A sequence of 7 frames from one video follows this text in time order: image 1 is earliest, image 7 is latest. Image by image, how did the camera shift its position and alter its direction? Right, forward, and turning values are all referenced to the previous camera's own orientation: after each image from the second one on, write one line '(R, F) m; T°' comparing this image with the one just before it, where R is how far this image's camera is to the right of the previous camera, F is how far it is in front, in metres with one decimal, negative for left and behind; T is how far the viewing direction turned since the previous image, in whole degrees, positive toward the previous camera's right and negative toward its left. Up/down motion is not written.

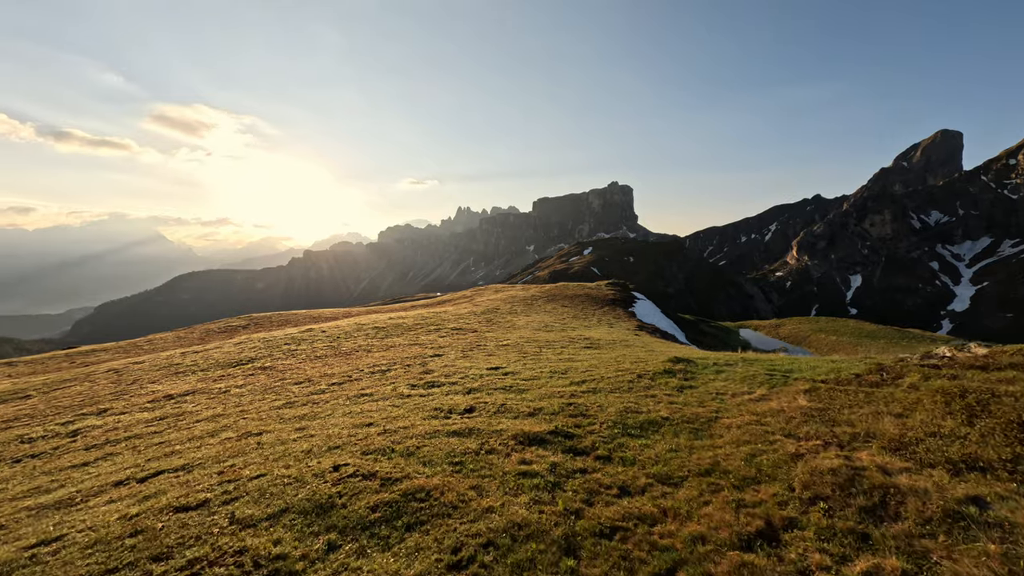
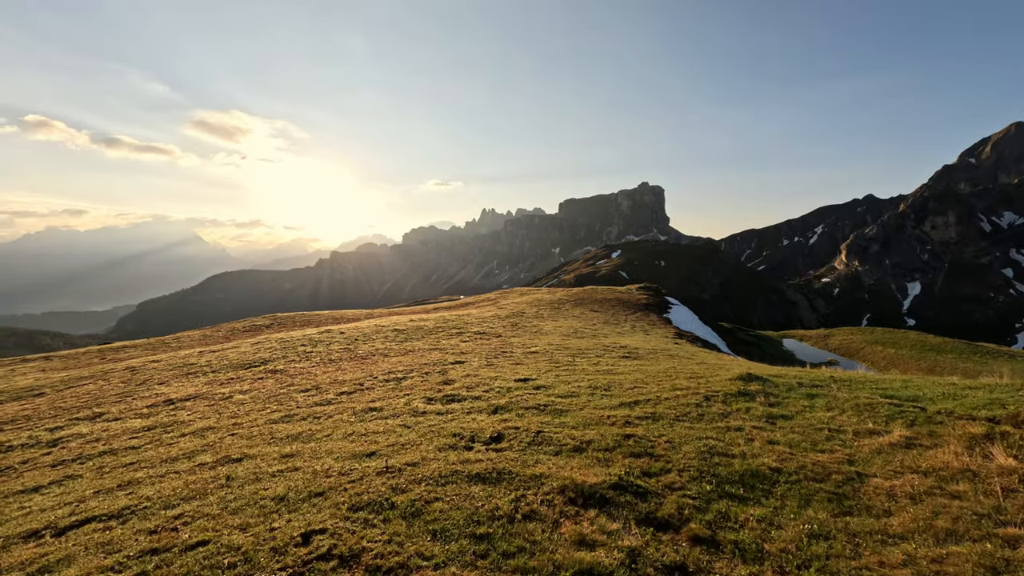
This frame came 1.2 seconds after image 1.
(-0.8, +4.5) m; -4°
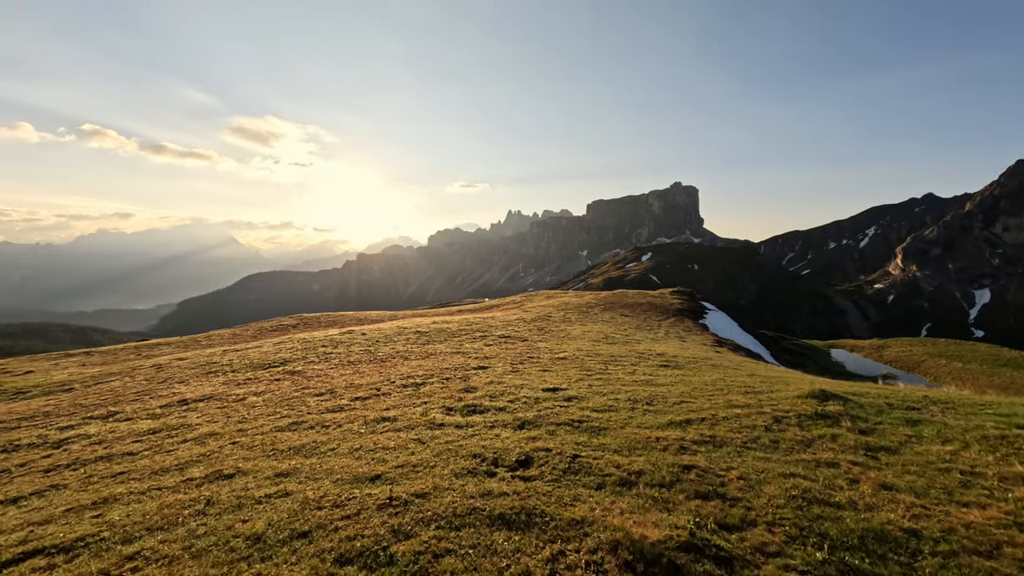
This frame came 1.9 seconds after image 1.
(-0.3, +2.7) m; -4°
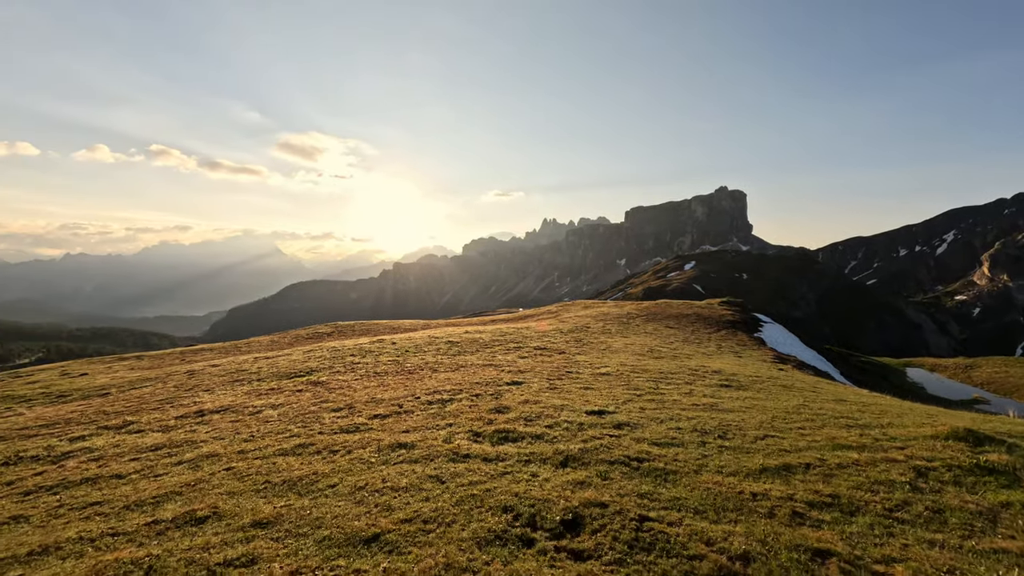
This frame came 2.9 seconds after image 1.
(-0.3, +3.6) m; -5°
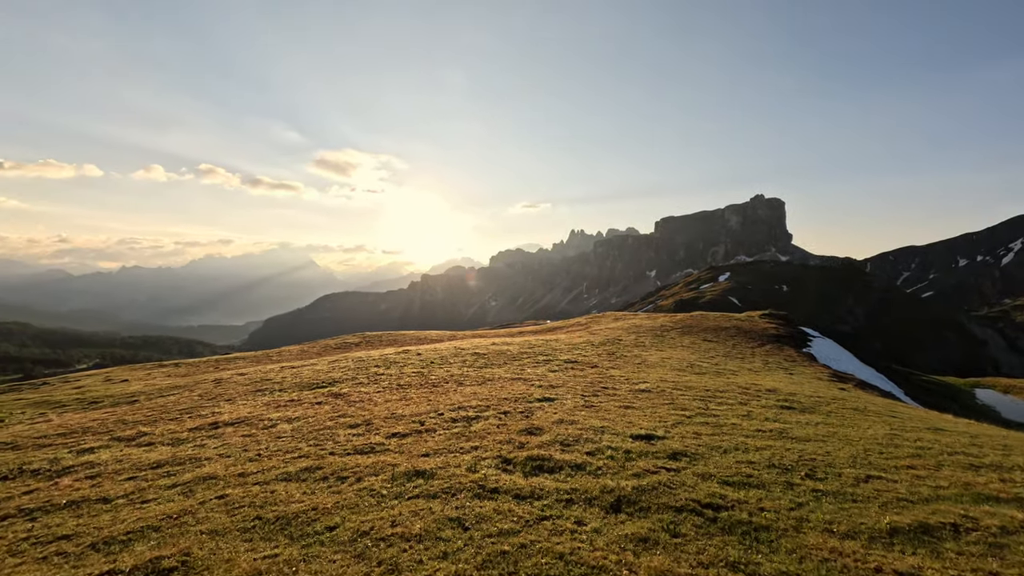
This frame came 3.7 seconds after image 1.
(-0.4, +2.8) m; -4°
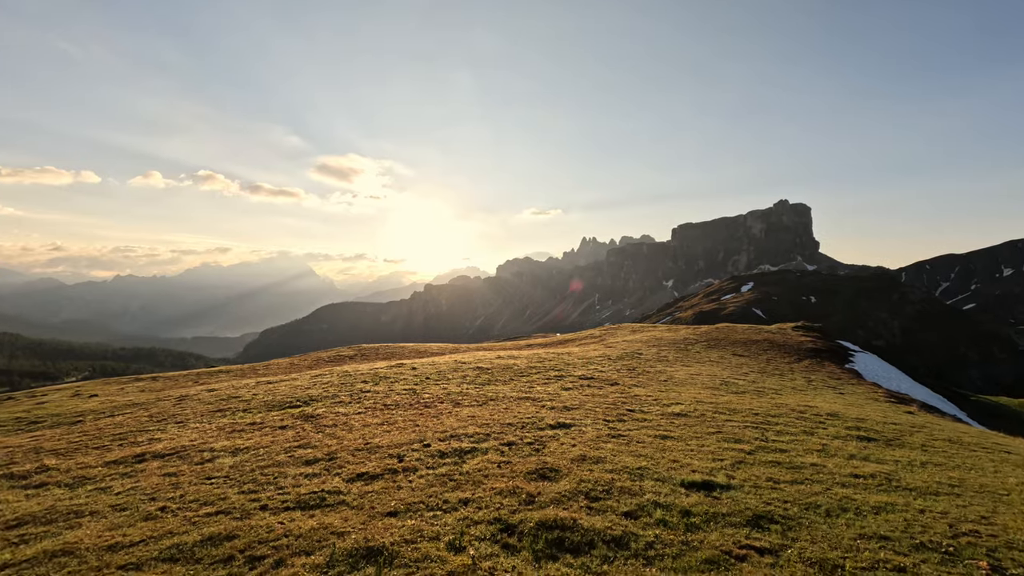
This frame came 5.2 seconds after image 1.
(0.0, +5.7) m; -1°
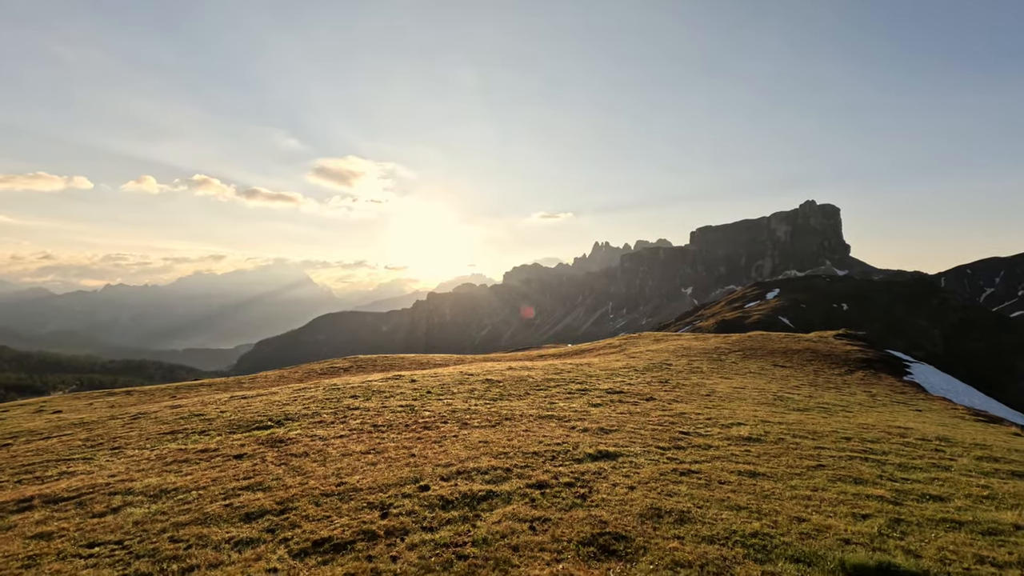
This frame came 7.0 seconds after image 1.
(-1.1, +6.0) m; -1°
